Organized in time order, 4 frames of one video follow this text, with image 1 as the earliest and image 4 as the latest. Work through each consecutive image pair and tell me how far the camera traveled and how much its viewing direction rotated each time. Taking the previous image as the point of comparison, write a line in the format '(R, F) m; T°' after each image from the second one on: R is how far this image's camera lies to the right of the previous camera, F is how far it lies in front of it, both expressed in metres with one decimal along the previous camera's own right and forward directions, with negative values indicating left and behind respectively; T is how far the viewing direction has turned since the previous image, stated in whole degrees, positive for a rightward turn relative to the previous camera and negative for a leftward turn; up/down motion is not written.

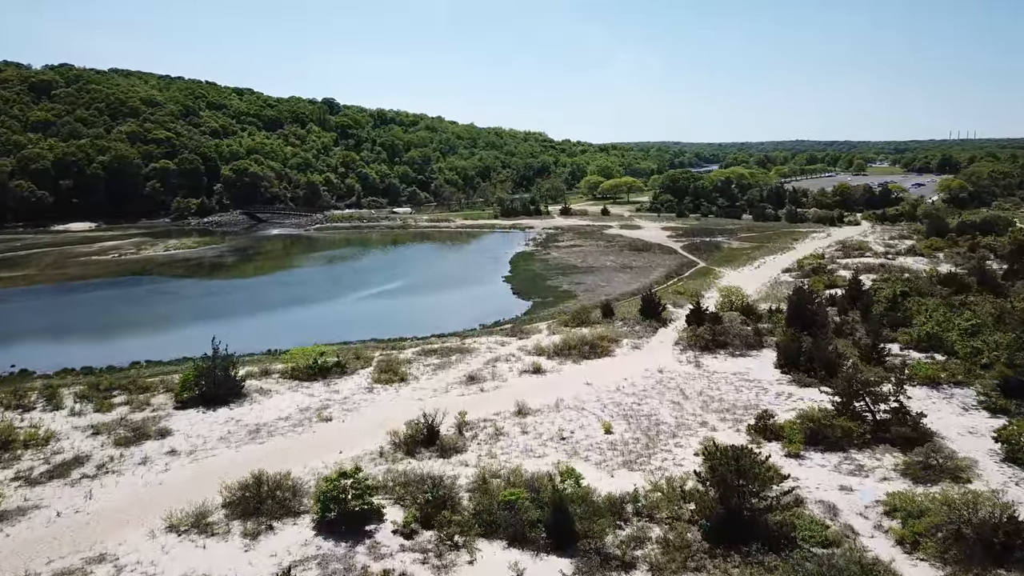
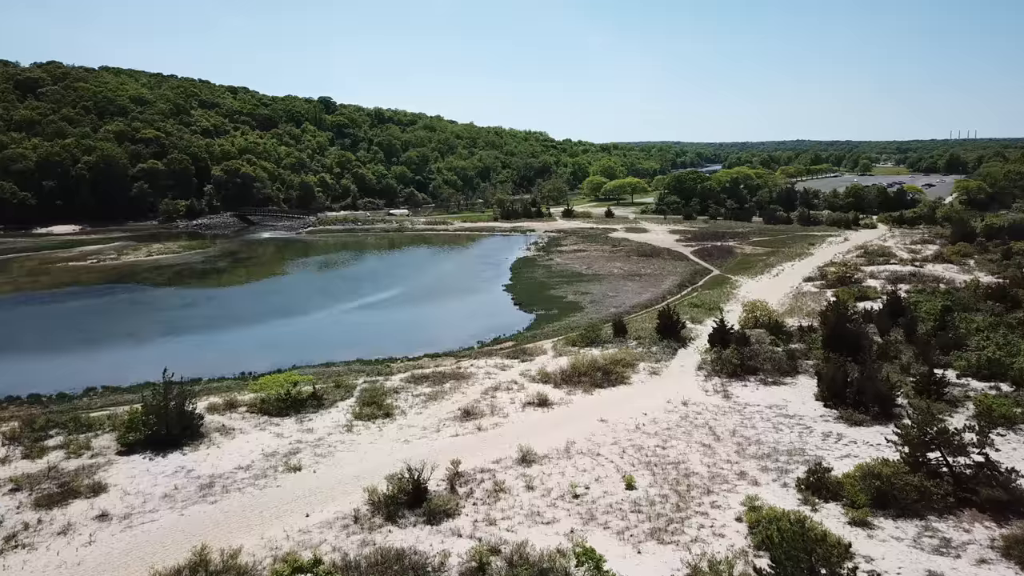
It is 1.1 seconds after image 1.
(0.0, +2.9) m; 0°
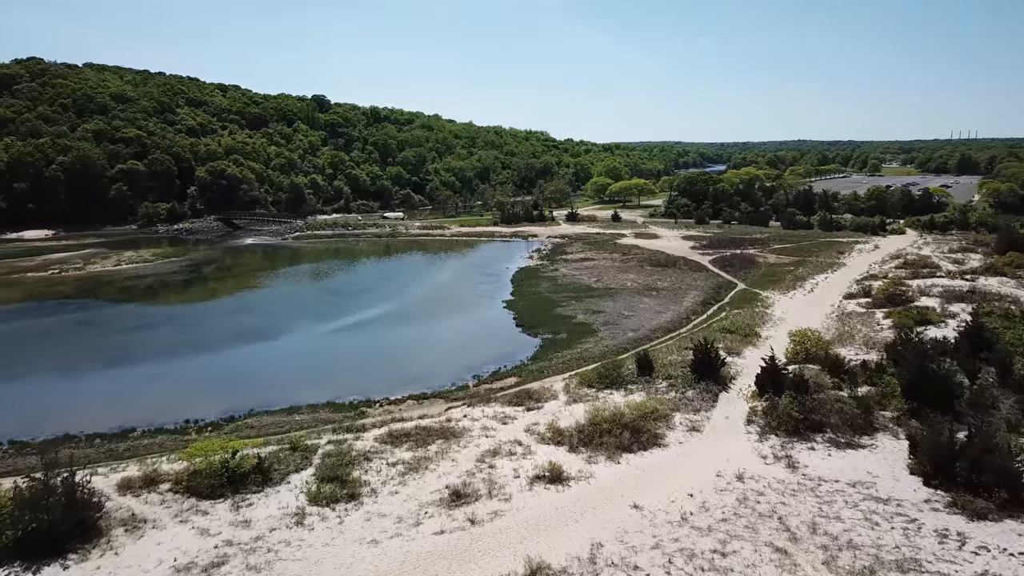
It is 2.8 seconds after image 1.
(-0.1, +4.4) m; 0°
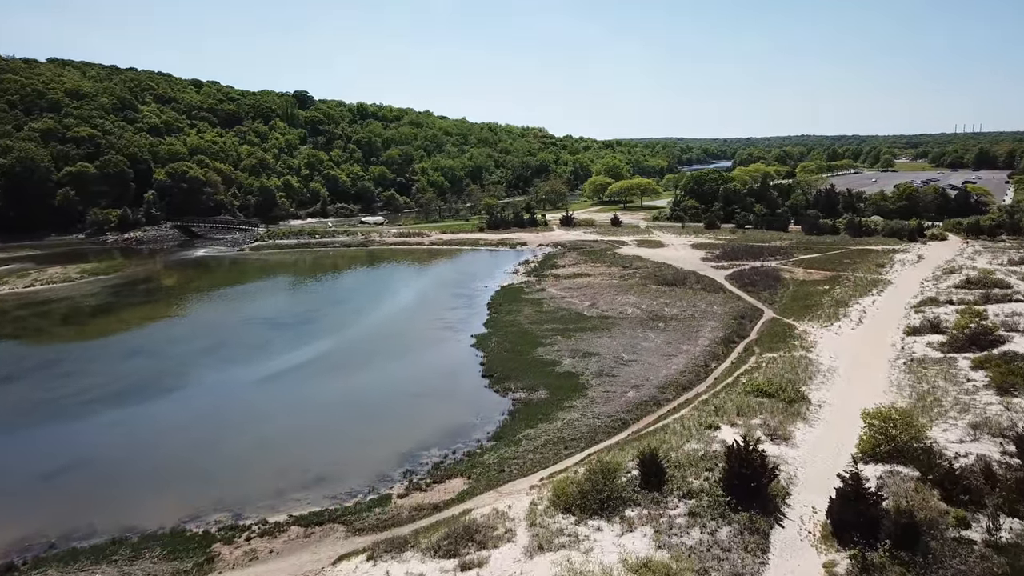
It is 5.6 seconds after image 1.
(+1.2, +7.3) m; 0°
